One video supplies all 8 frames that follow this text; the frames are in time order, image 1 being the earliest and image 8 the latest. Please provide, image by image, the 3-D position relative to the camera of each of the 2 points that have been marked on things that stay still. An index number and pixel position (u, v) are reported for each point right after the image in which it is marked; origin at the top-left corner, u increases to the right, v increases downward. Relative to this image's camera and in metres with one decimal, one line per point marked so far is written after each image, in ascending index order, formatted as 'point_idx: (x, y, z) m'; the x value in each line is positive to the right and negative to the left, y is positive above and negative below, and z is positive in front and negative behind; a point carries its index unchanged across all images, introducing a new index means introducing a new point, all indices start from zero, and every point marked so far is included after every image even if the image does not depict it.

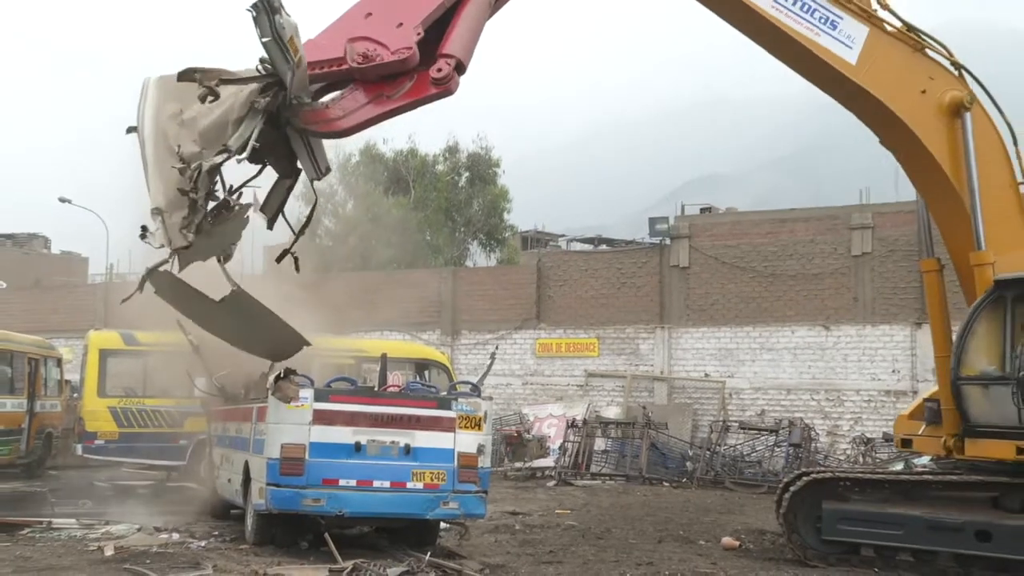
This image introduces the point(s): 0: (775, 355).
0: (+4.4, -0.9, +19.9) m
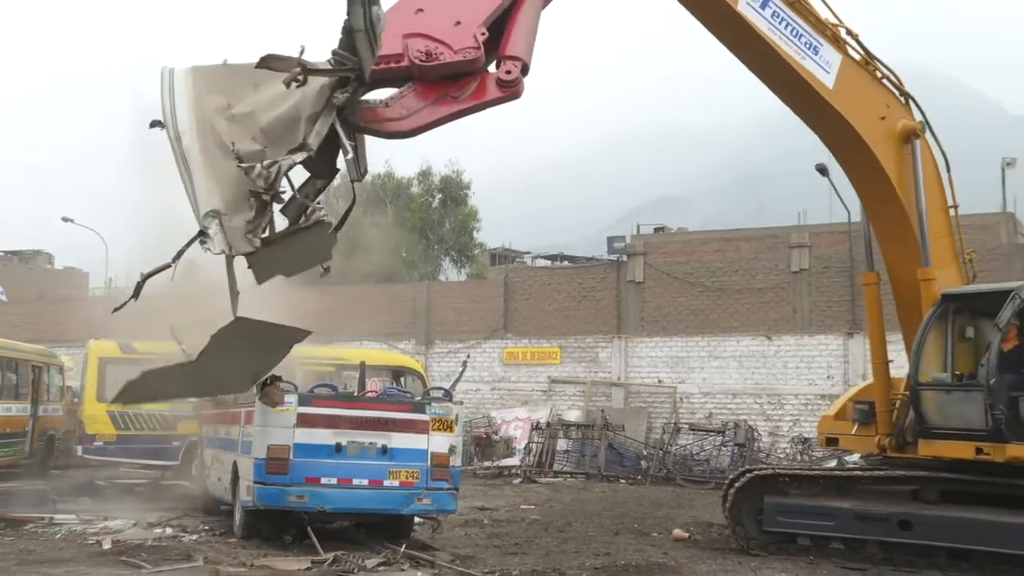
0: (+3.8, -1.1, +20.8) m
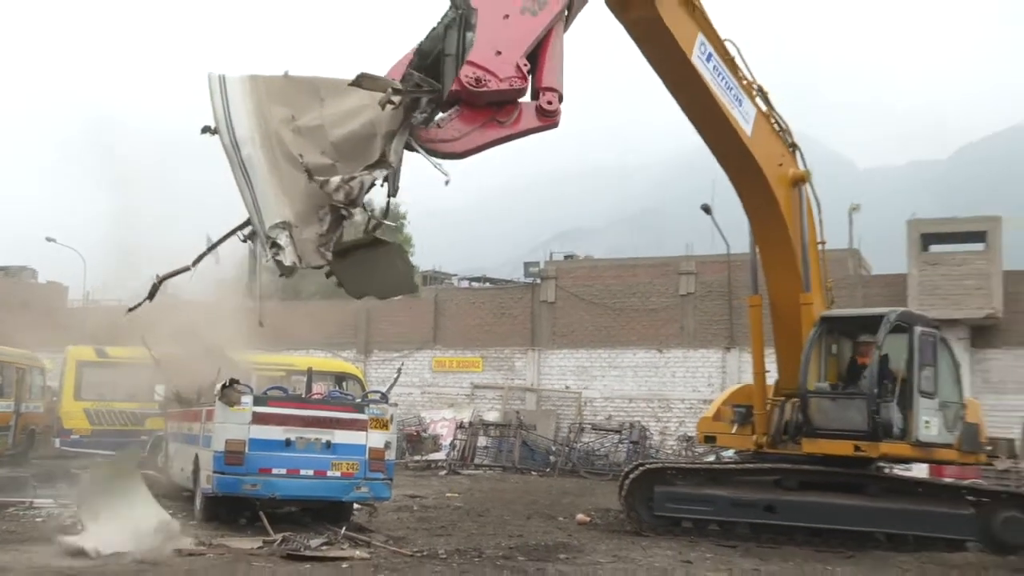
0: (+2.2, -1.5, +22.5) m
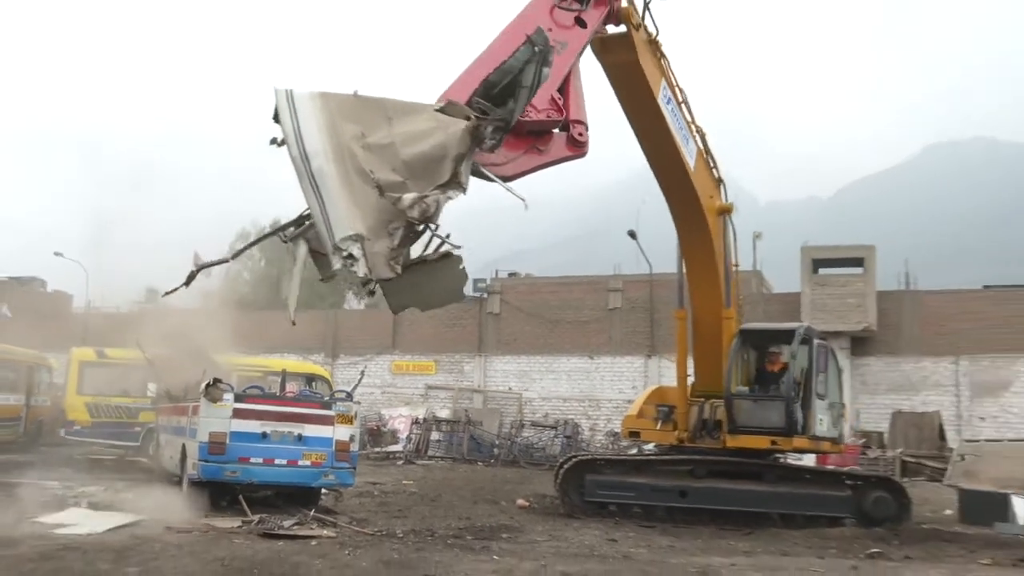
0: (+1.0, -1.8, +24.1) m
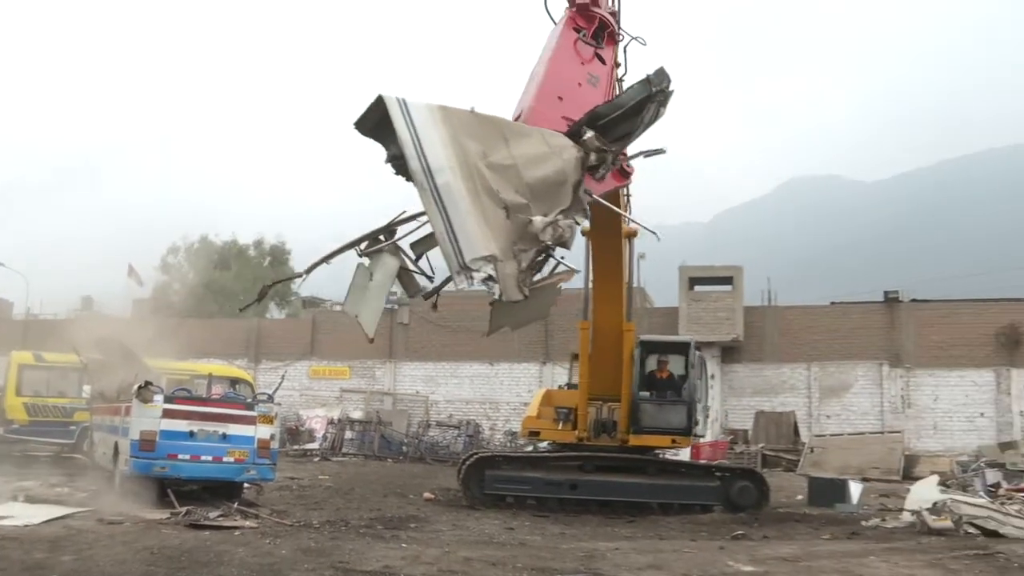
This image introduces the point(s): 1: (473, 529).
0: (-1.2, -2.1, +25.4) m
1: (-0.3, -2.2, +10.1) m
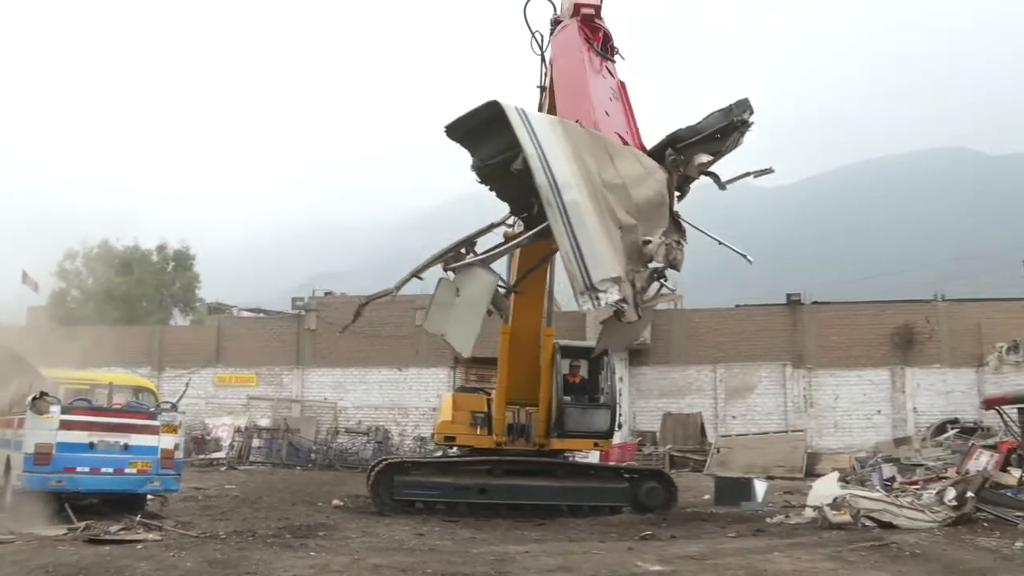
0: (-3.2, -2.2, +25.2) m
1: (-1.1, -2.2, +10.0) m
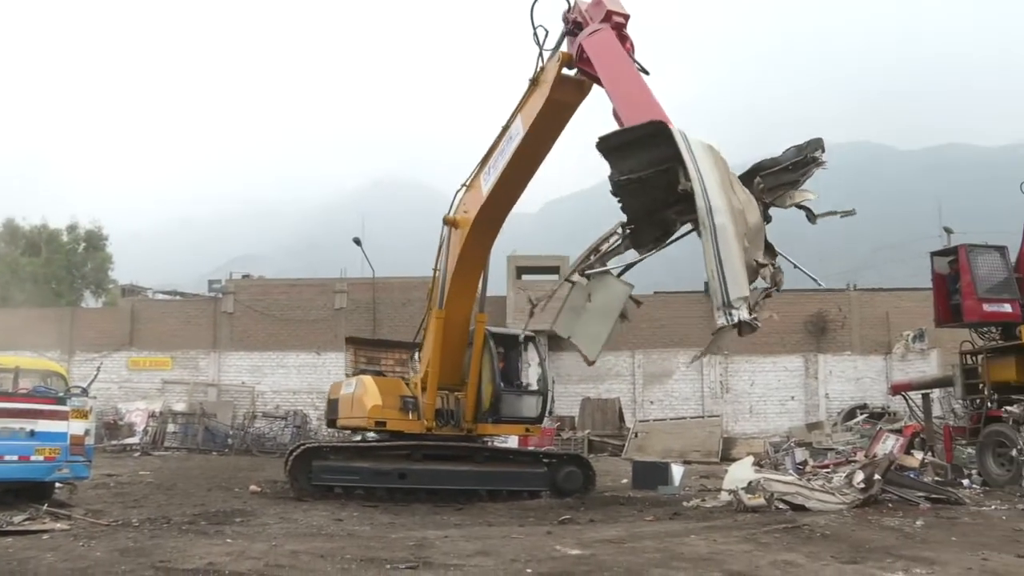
0: (-5.0, -1.9, +24.9) m
1: (-1.9, -2.1, +10.0) m
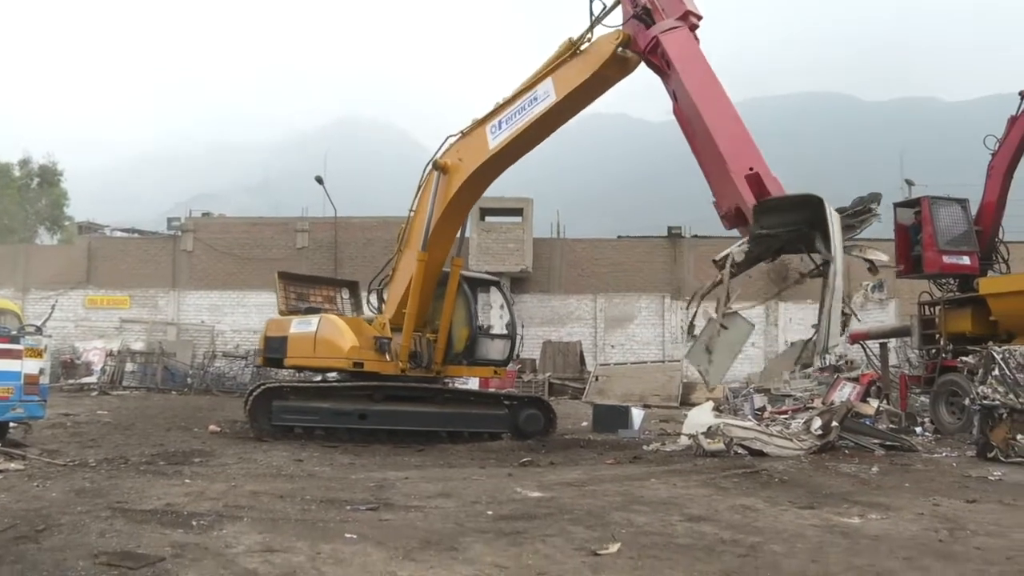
0: (-5.8, -0.5, +24.7) m
1: (-2.2, -1.5, +9.9) m
